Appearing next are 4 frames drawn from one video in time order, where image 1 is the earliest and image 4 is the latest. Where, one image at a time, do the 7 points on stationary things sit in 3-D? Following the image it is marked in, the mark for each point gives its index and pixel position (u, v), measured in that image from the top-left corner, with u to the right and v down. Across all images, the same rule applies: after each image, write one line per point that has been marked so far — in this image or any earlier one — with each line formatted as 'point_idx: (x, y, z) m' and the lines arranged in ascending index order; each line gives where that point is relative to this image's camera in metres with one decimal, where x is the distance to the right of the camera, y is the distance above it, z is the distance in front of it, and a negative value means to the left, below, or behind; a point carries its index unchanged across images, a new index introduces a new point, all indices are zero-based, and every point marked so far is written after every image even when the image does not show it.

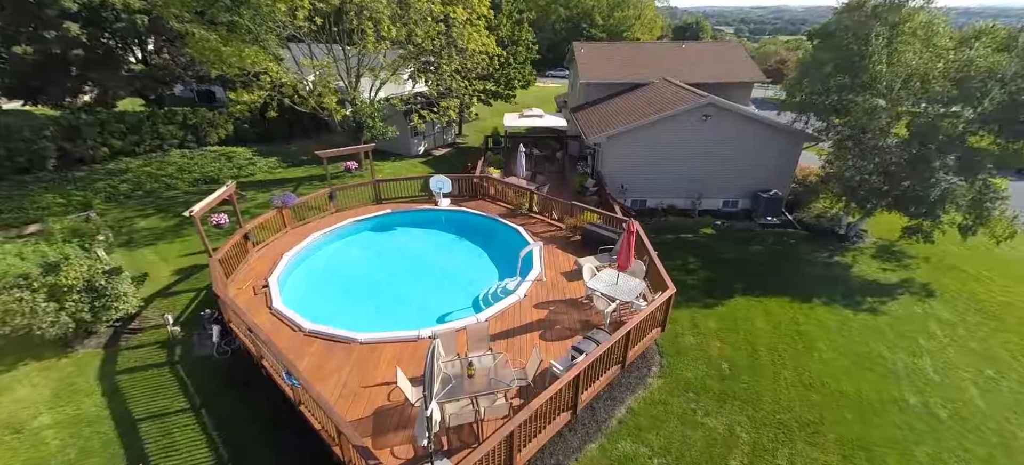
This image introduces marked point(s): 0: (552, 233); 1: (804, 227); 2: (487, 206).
0: (+1.5, 0.0, +15.0) m
1: (+13.6, +0.3, +18.5) m
2: (-1.1, +1.2, +17.5) m
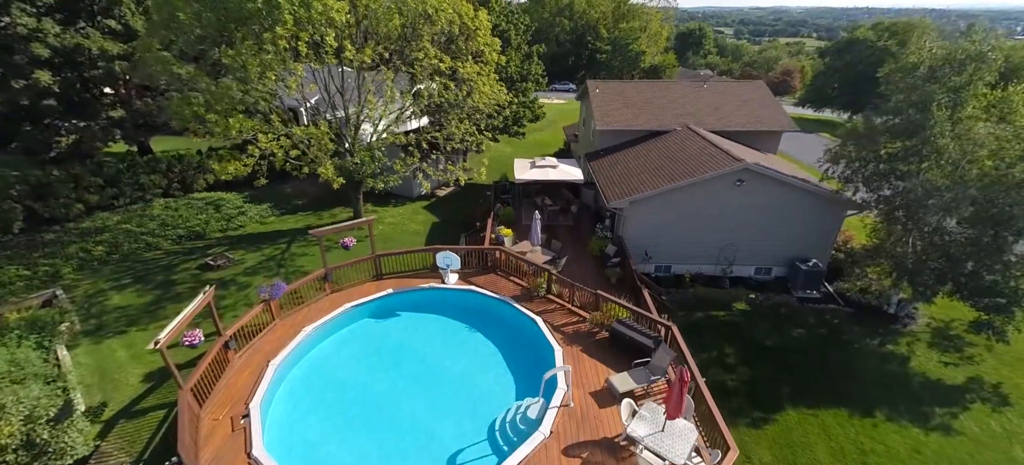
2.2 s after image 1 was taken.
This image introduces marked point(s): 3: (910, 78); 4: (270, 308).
0: (+2.1, -3.2, +13.3) m
1: (+14.2, -3.0, +16.8) m
2: (-0.5, -2.0, +15.8) m
3: (+15.0, +5.9, +15.0) m
4: (-7.9, -2.5, +13.0) m
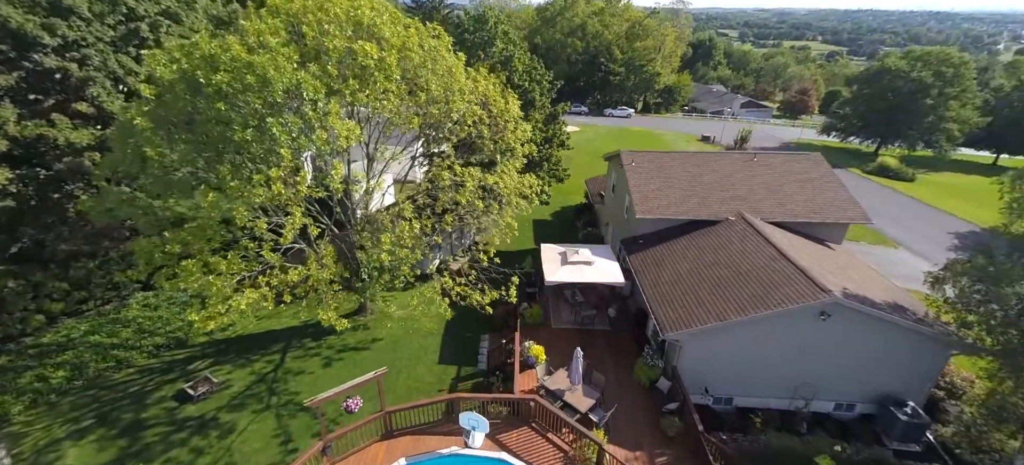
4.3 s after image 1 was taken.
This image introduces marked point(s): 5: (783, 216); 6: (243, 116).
0: (+3.3, -8.0, +10.4) m
1: (+15.4, -7.9, +13.8) m
2: (+0.8, -6.8, +12.9) m
3: (+16.3, +0.9, +12.1) m
4: (-6.7, -7.2, +10.2) m
5: (+12.9, +0.8, +18.9) m
6: (-7.3, +3.2, +10.8) m
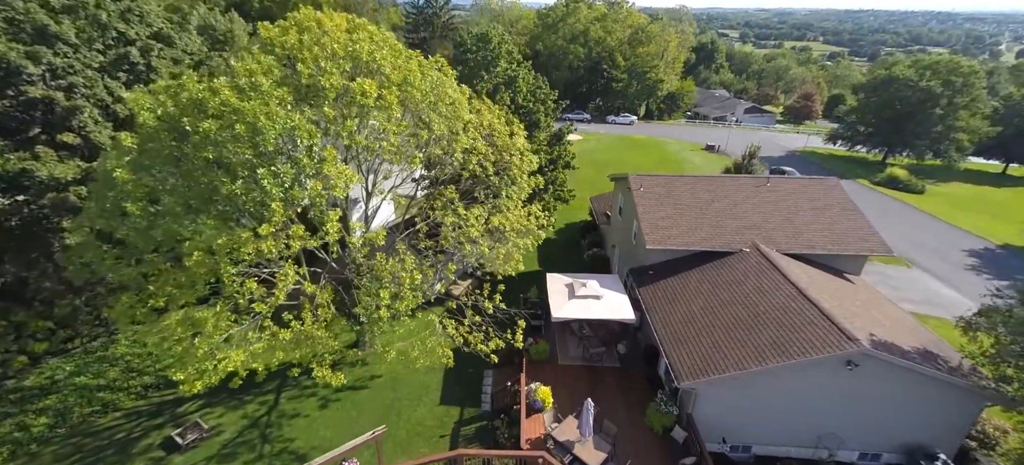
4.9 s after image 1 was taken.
0: (+3.5, -9.4, +9.6) m
1: (+15.6, -9.3, +12.9) m
2: (+1.0, -8.2, +12.1) m
3: (+16.5, -0.5, +11.2) m
4: (-6.5, -8.6, +9.4) m
5: (+13.1, -0.6, +18.1) m
6: (-7.1, +1.8, +10.1) m
